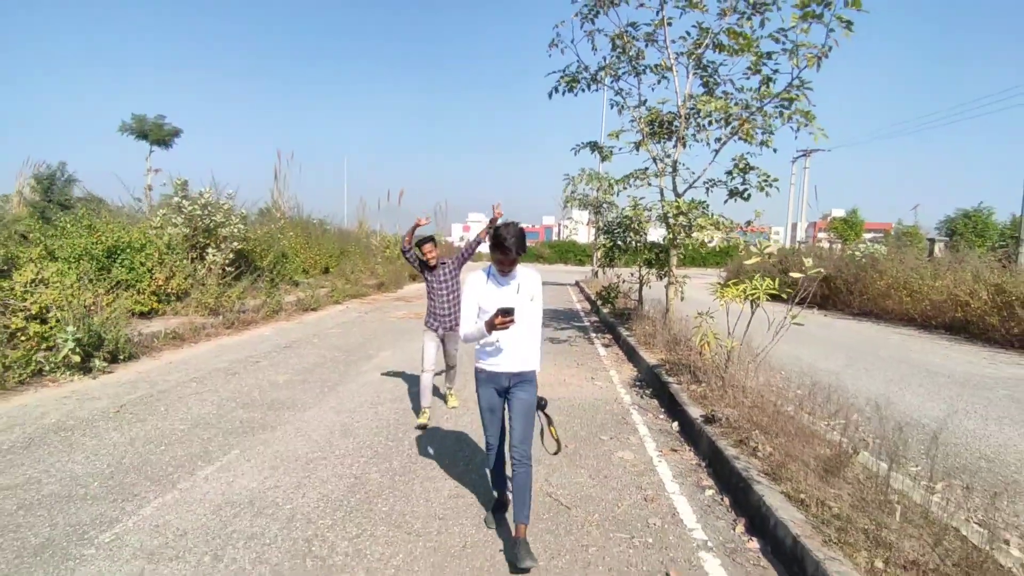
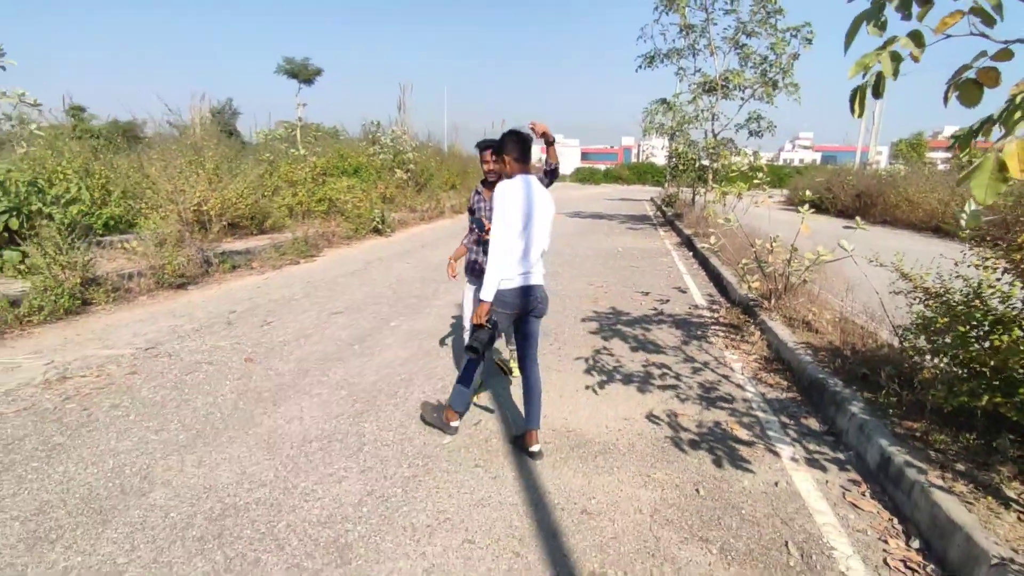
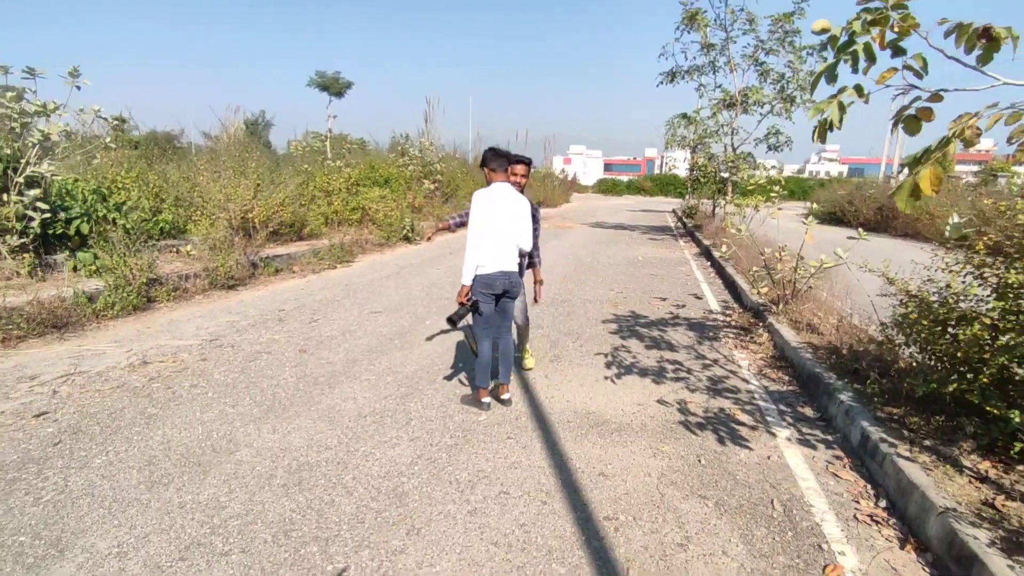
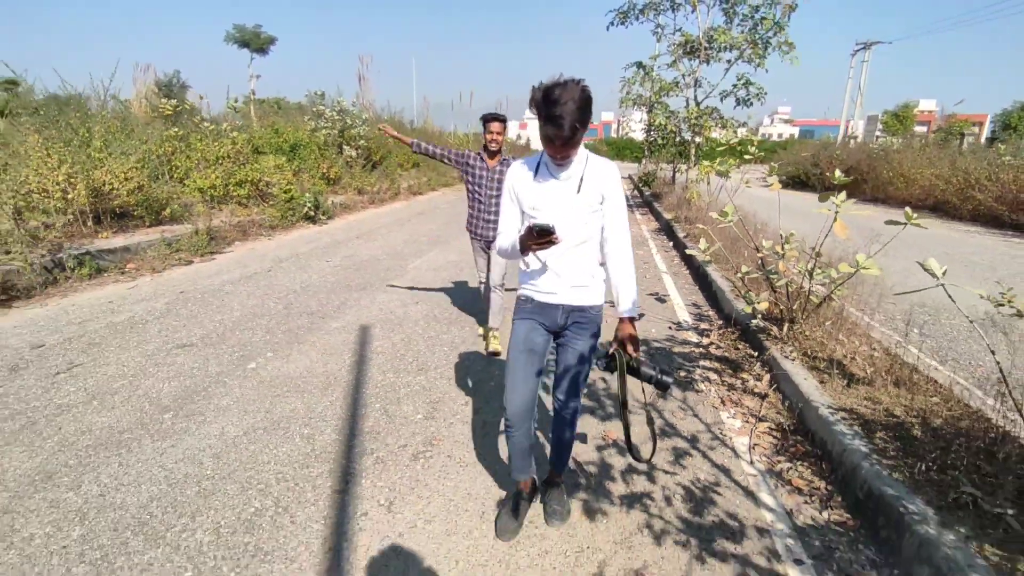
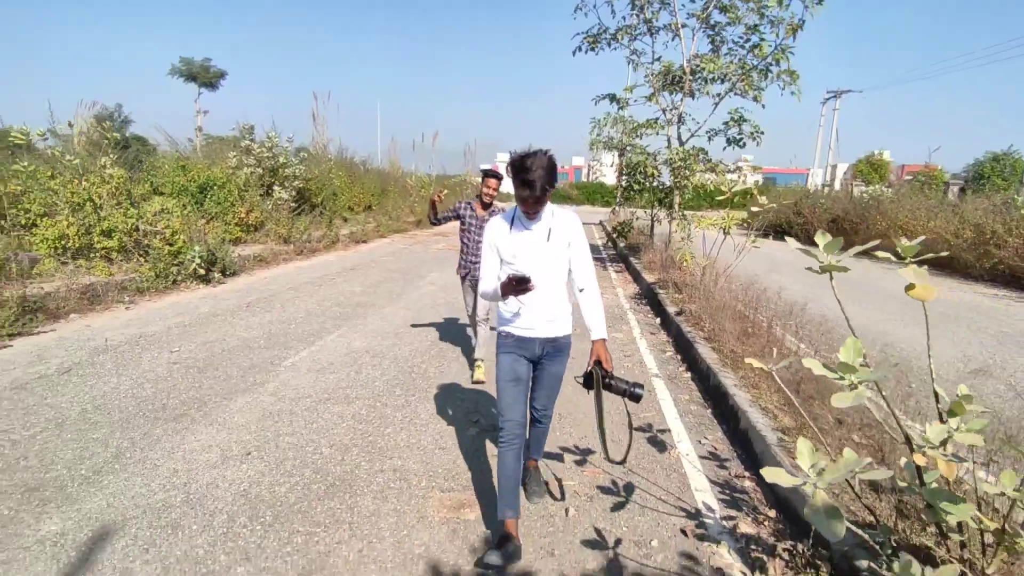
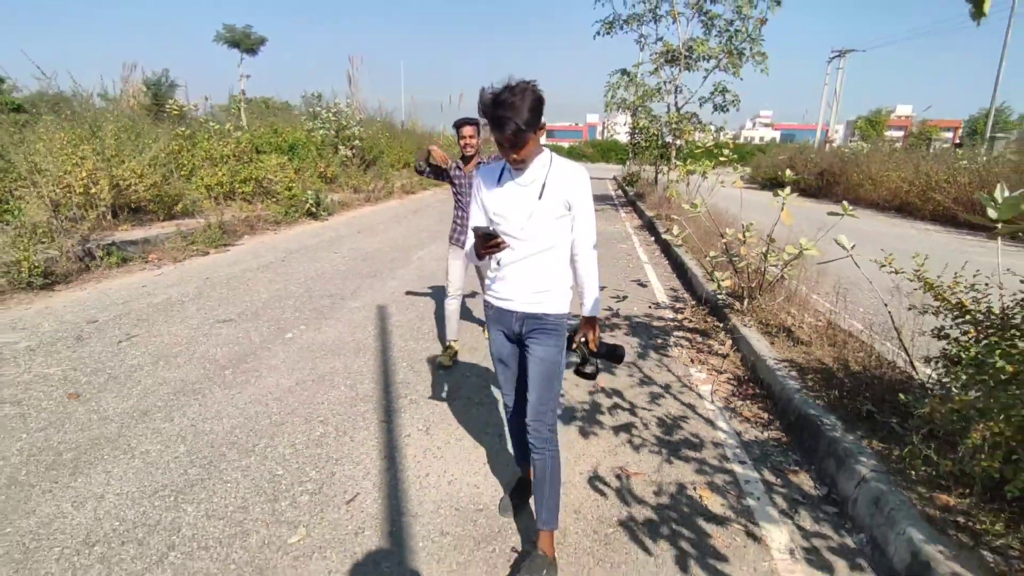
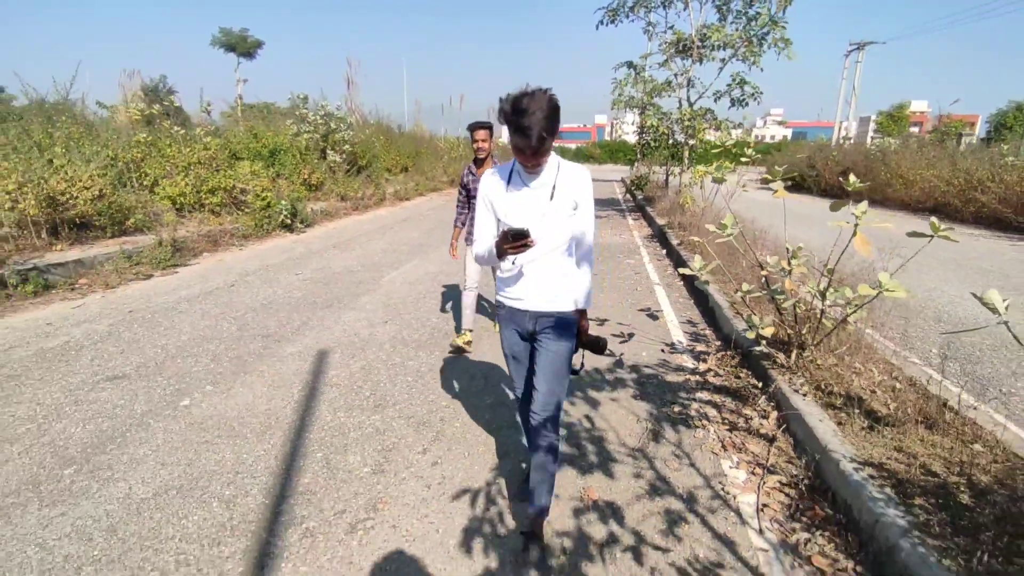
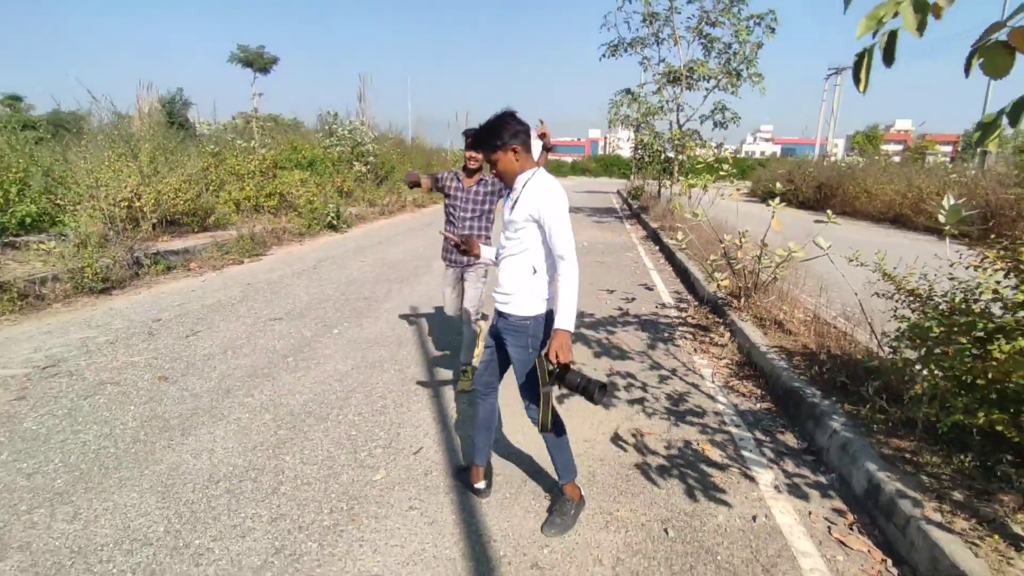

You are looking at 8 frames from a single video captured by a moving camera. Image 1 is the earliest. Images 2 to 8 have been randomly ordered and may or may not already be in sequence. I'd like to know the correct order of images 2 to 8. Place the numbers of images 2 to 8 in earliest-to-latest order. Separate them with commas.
5, 7, 4, 6, 8, 2, 3
